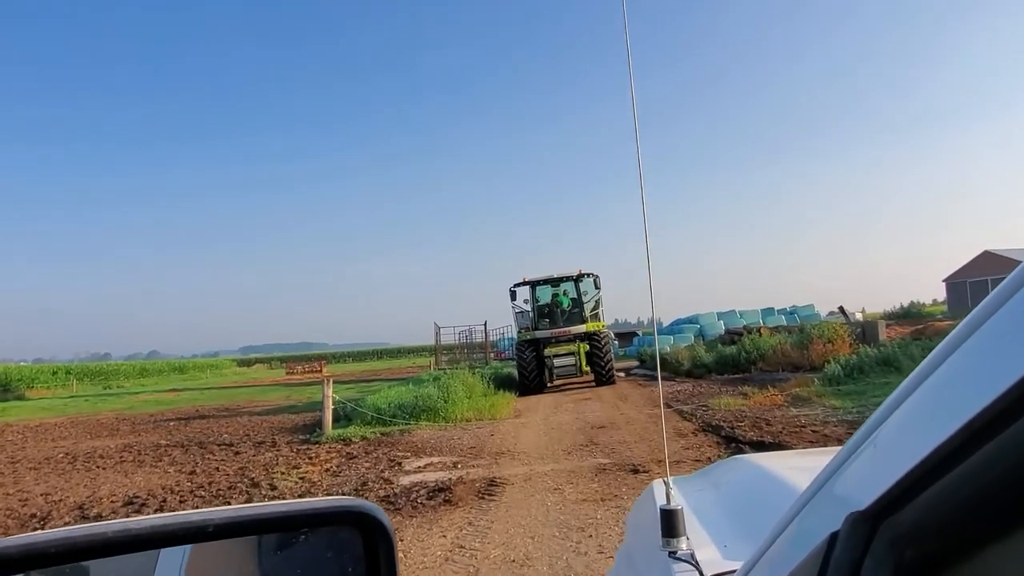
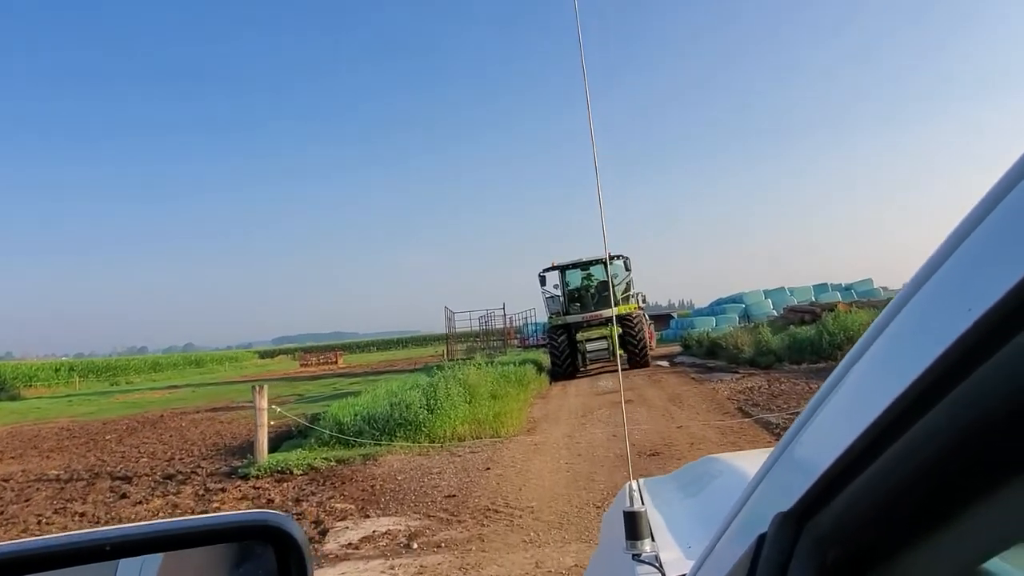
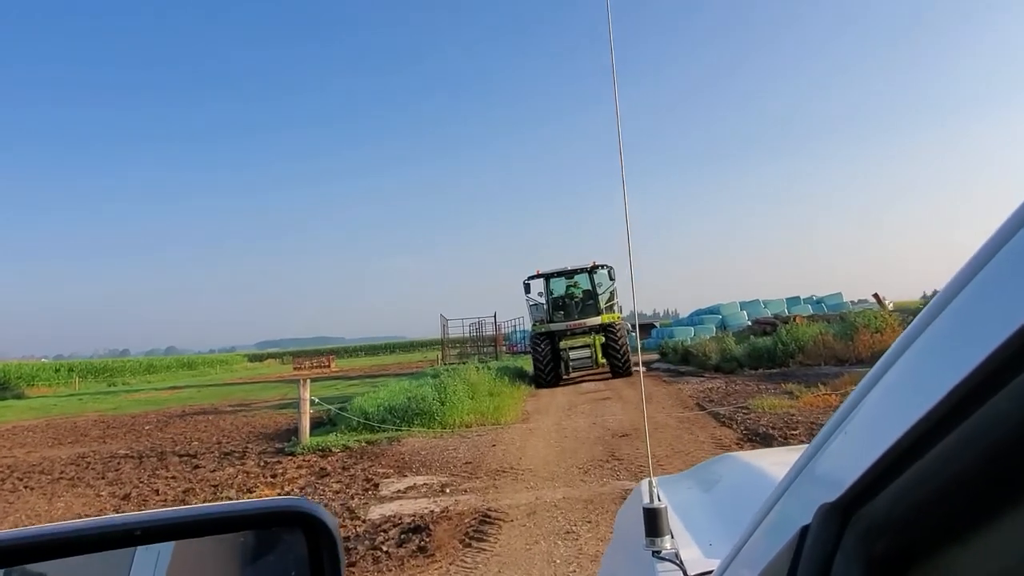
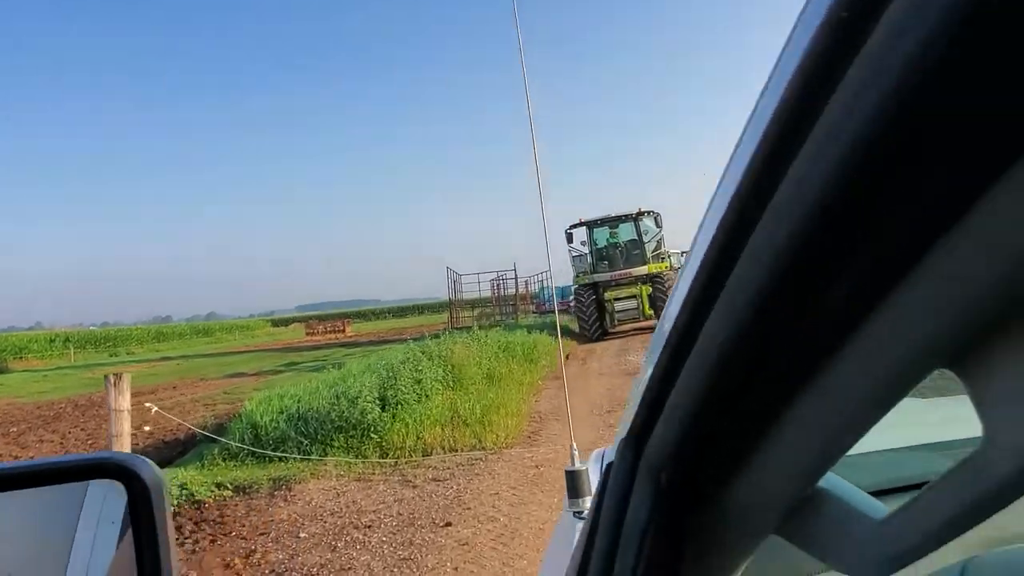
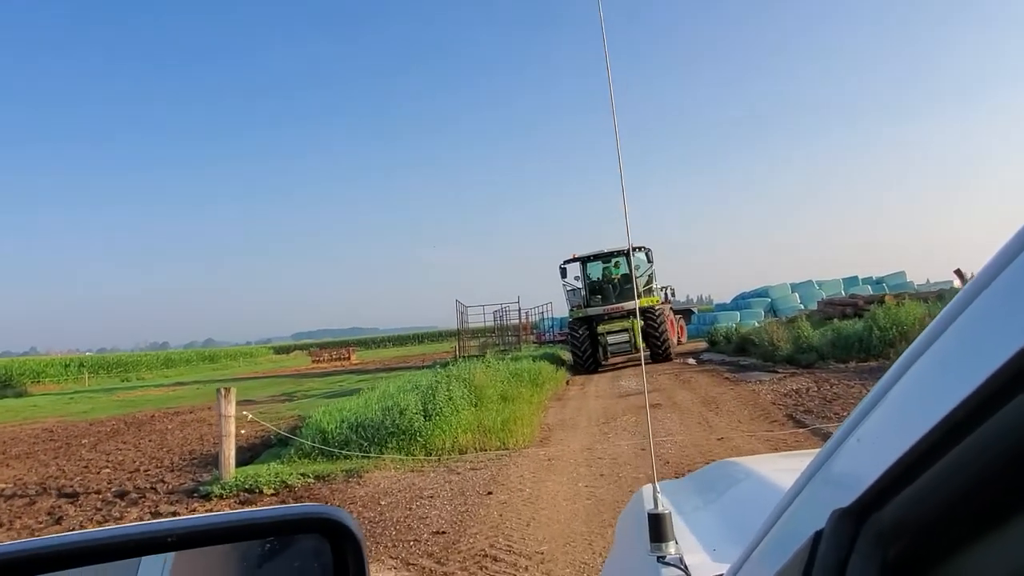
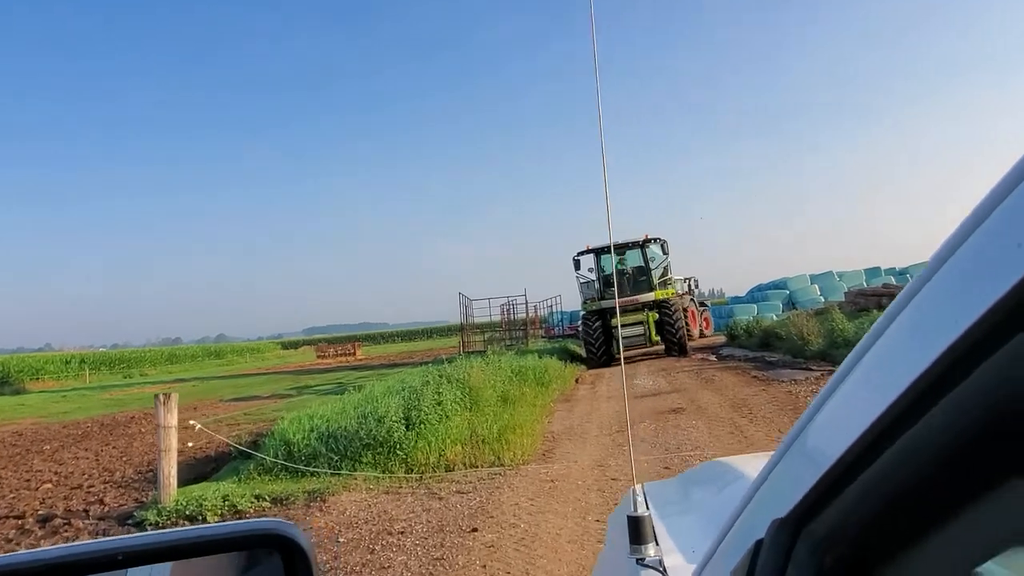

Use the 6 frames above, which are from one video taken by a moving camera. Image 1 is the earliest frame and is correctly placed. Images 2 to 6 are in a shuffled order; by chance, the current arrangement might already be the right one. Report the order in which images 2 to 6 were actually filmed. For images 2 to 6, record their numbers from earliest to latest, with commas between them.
3, 2, 5, 6, 4
